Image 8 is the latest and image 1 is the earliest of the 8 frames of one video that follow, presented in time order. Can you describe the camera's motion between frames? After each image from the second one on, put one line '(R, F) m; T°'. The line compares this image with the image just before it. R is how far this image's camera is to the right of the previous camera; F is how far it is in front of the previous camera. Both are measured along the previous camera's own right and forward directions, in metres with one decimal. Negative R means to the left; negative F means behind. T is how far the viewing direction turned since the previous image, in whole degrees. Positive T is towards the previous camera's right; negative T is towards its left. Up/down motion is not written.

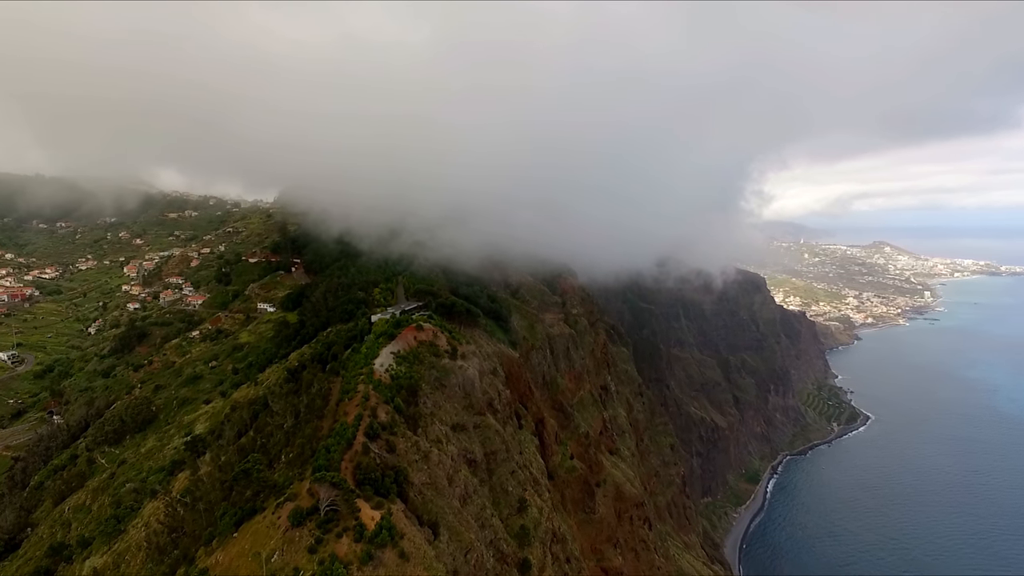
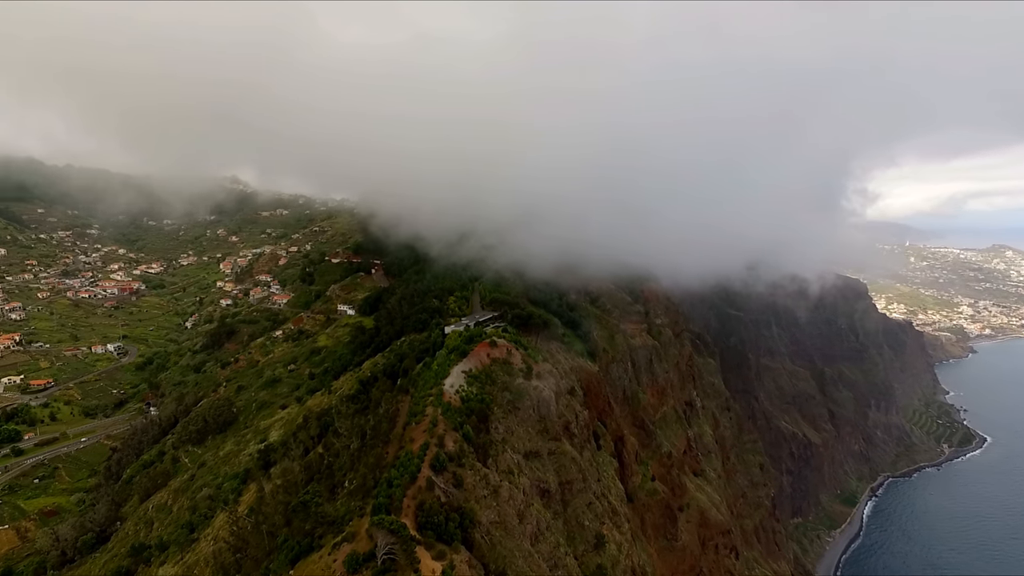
(-0.1, +2.8) m; -7°
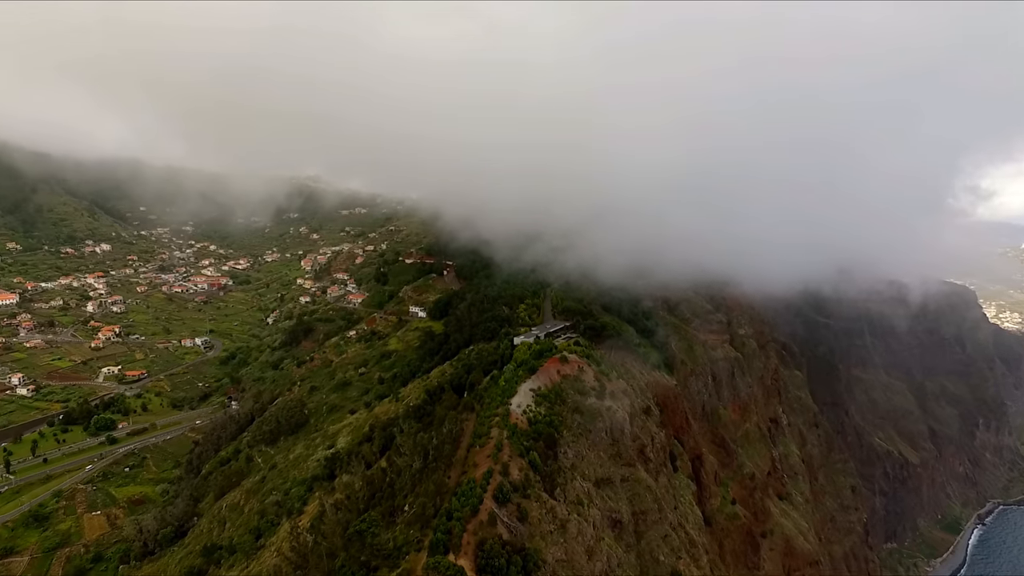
(0.0, +2.2) m; -7°
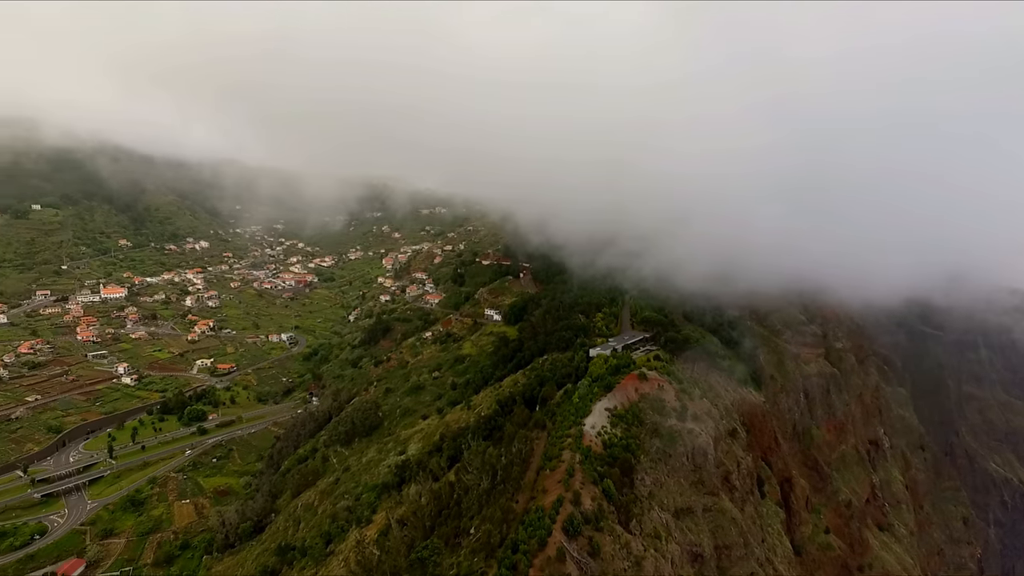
(+0.1, +1.7) m; -7°
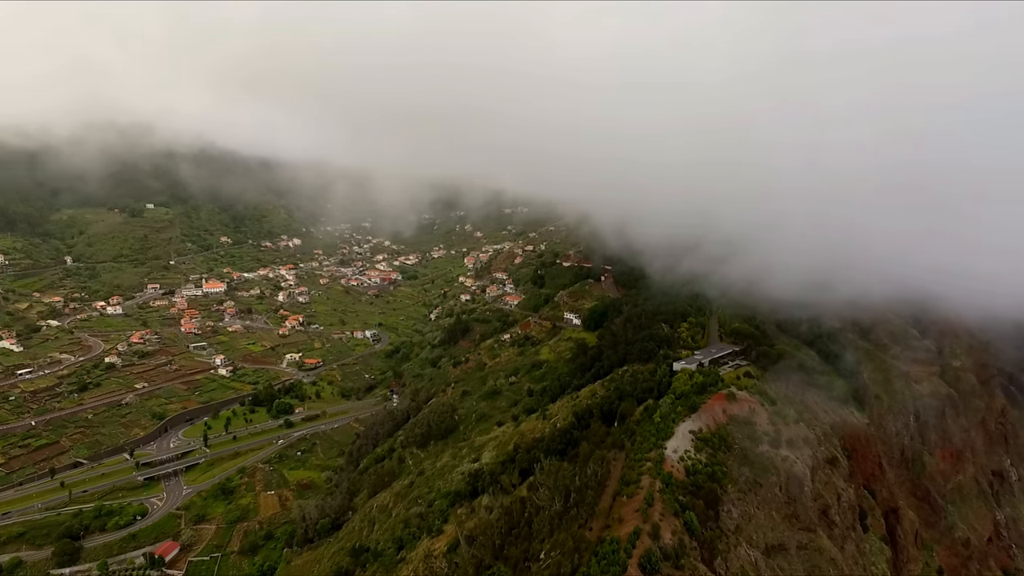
(+0.2, +1.5) m; -7°
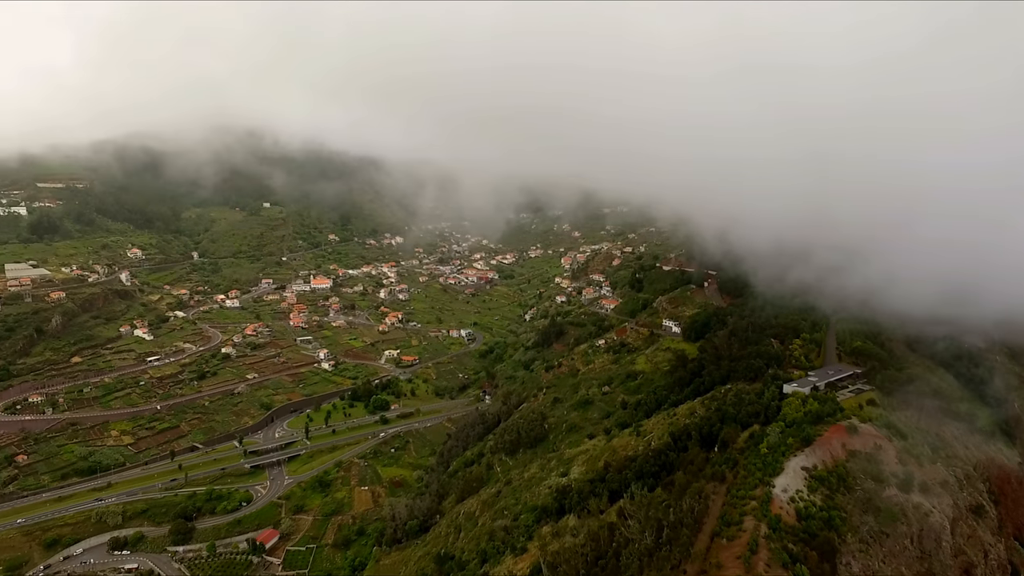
(+0.3, +1.8) m; -9°
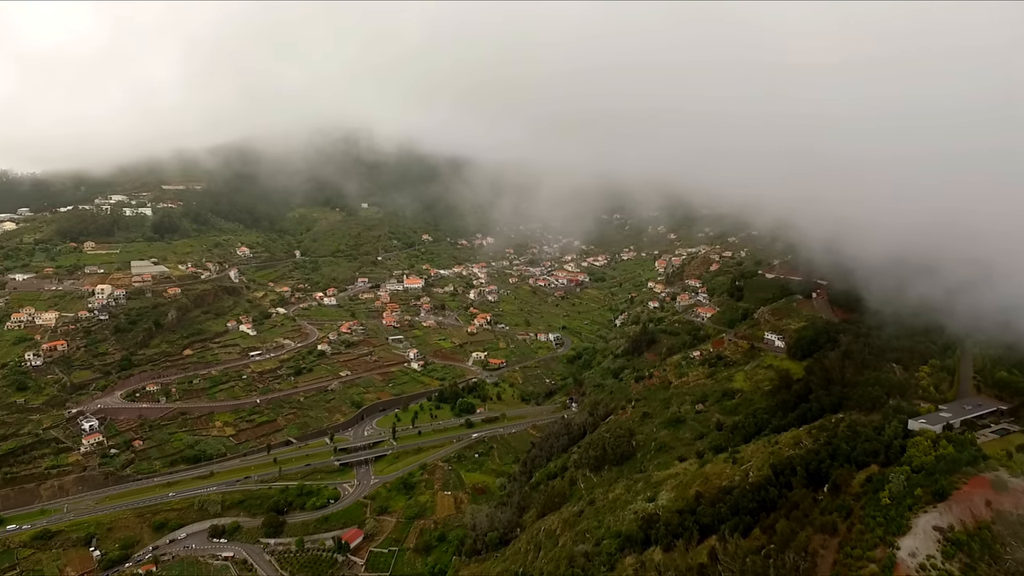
(+0.3, +2.0) m; -8°
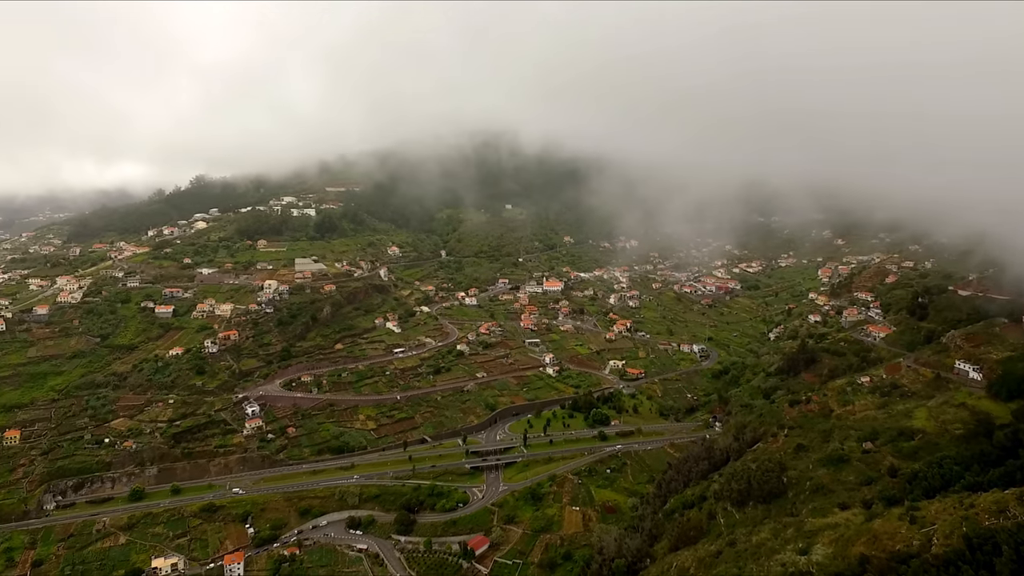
(+0.6, +2.6) m; -13°
